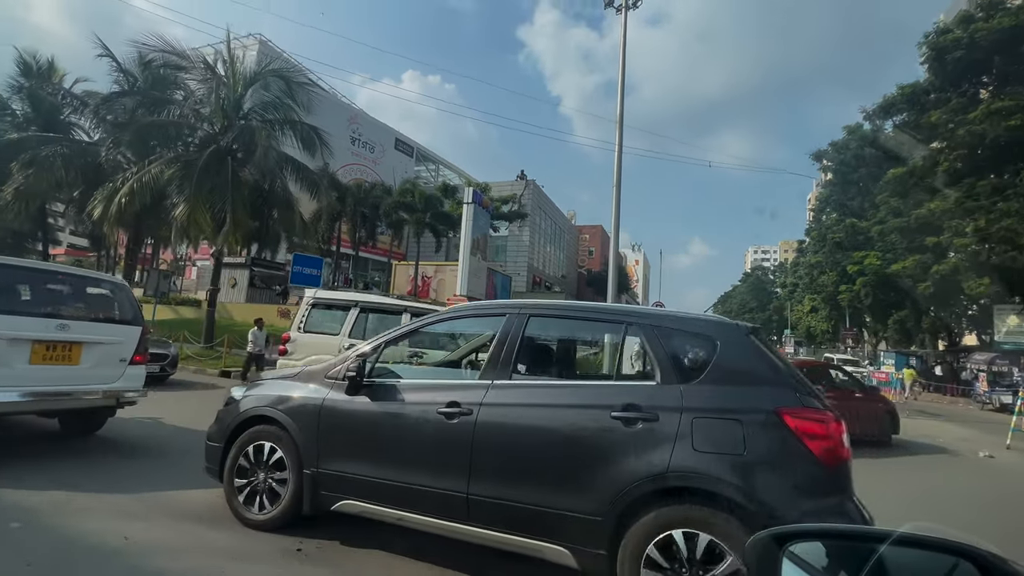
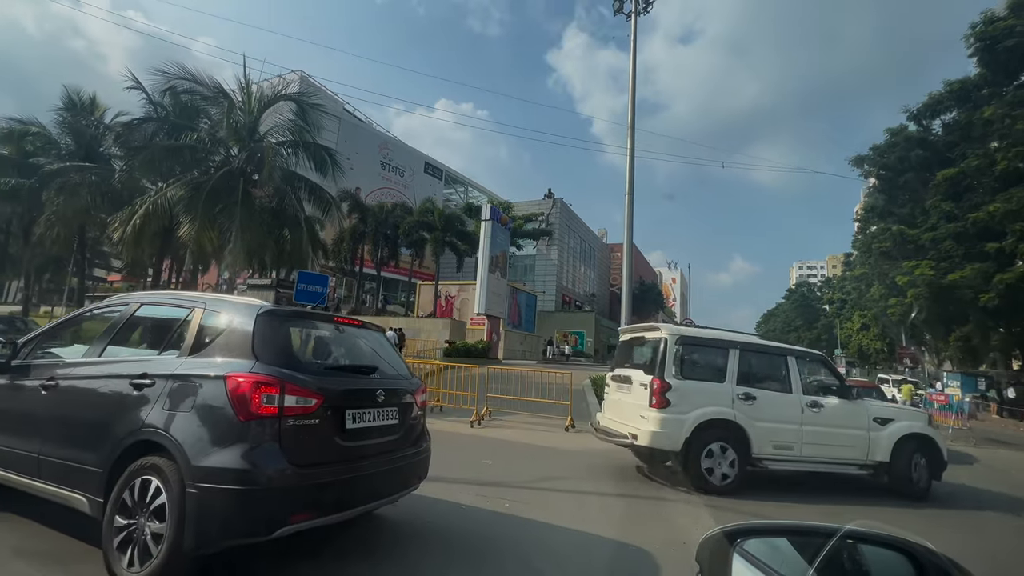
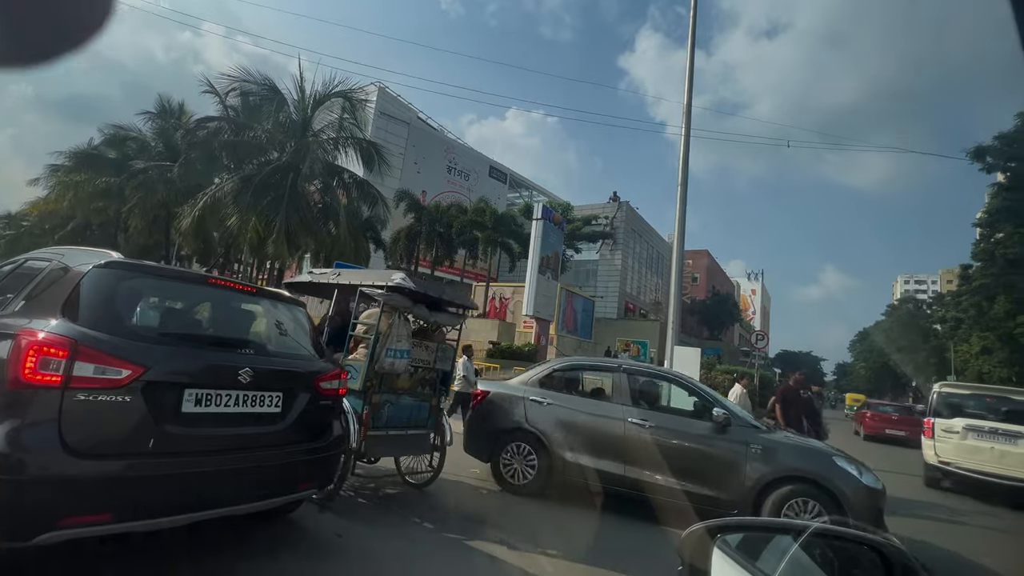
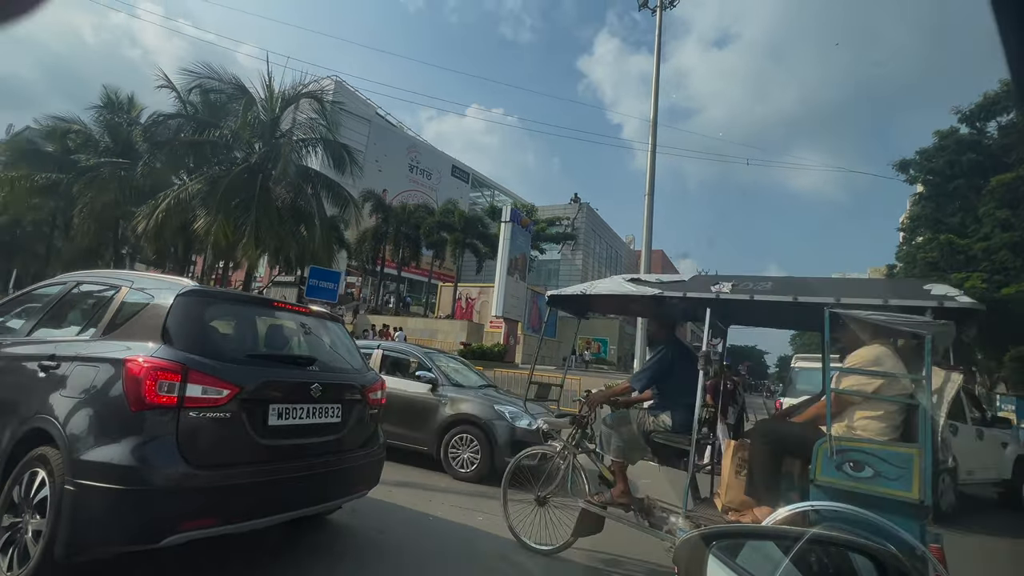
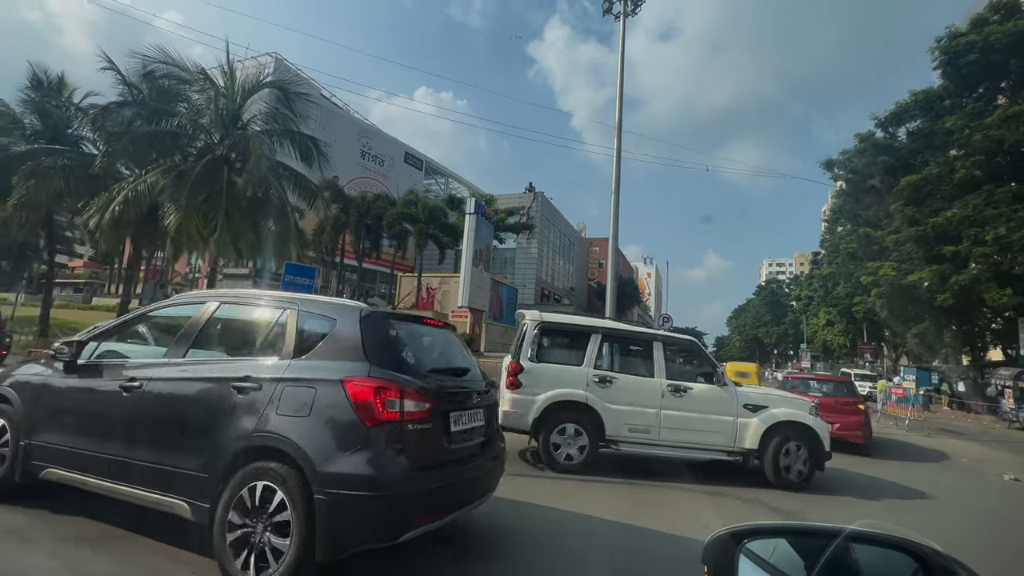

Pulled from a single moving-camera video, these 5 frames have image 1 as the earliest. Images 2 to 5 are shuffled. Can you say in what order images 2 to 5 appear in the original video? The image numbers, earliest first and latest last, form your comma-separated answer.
5, 2, 4, 3
